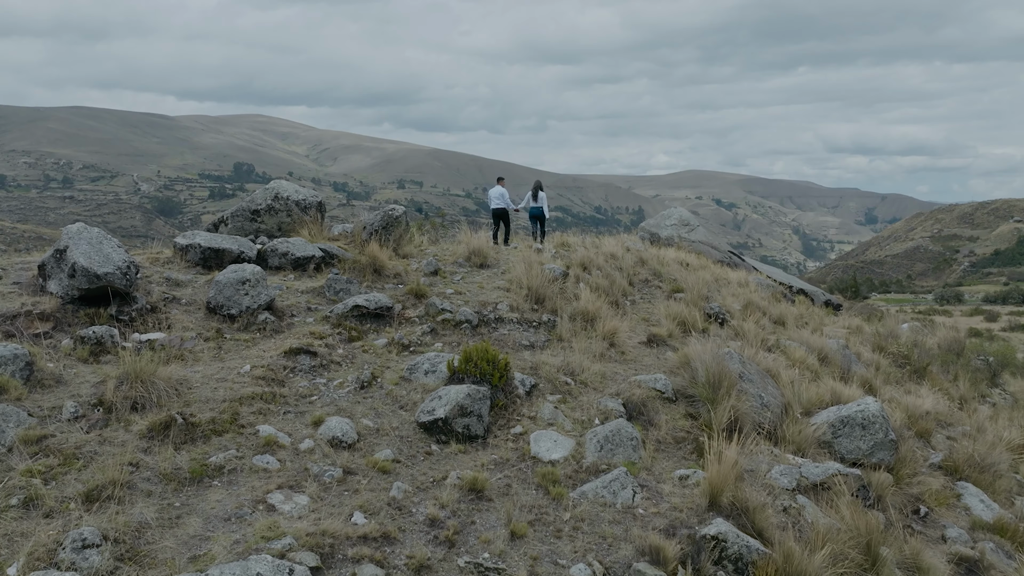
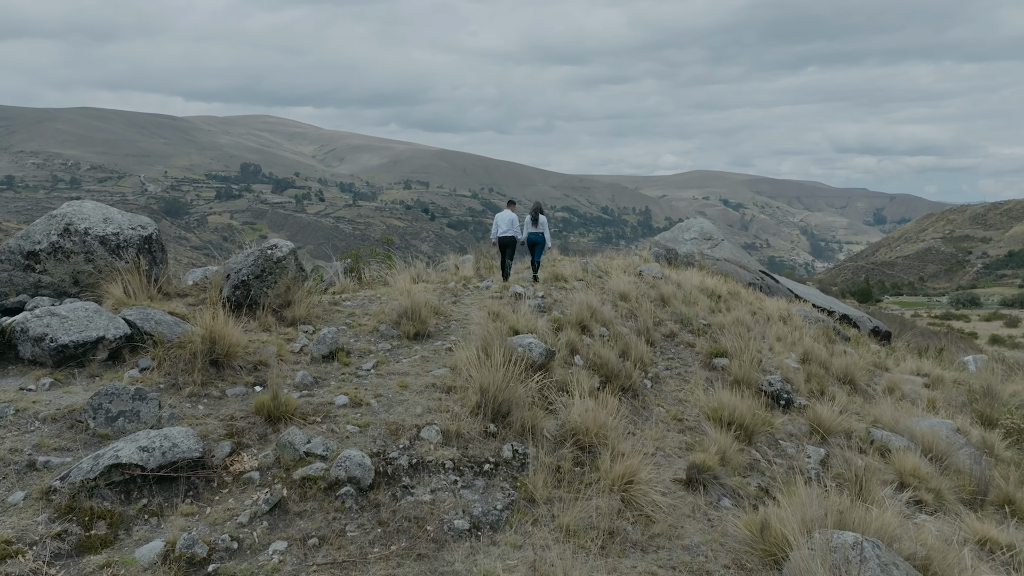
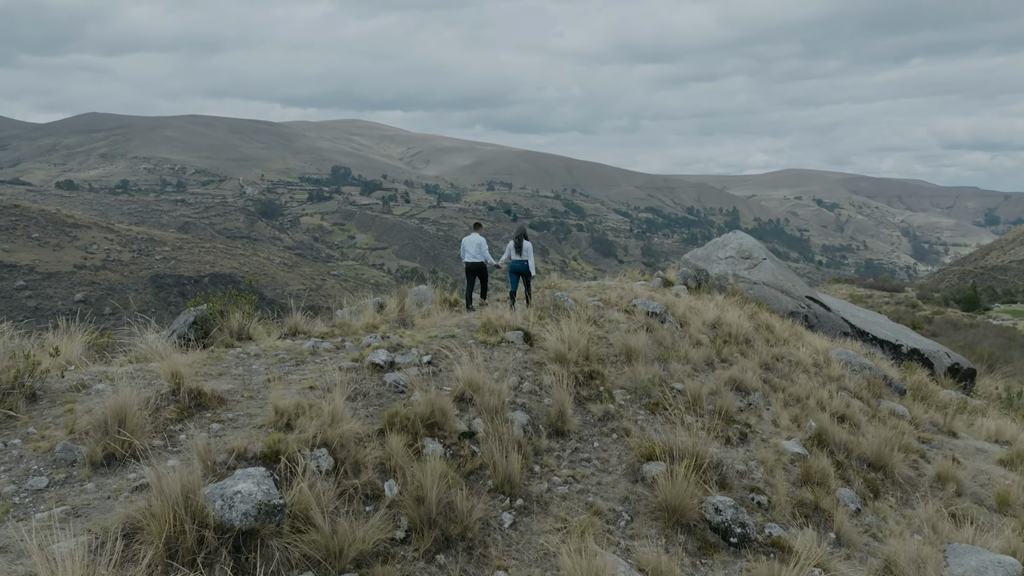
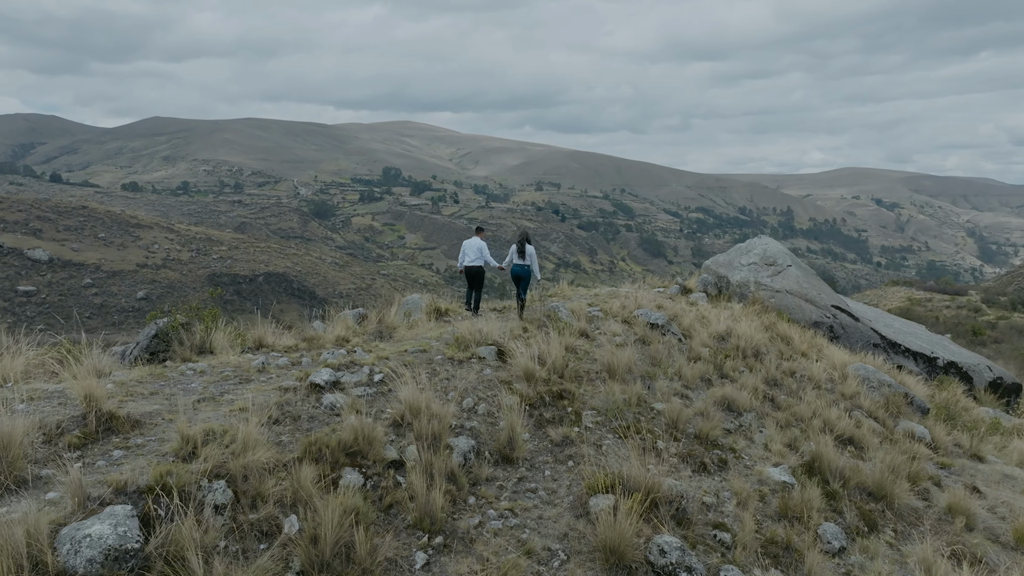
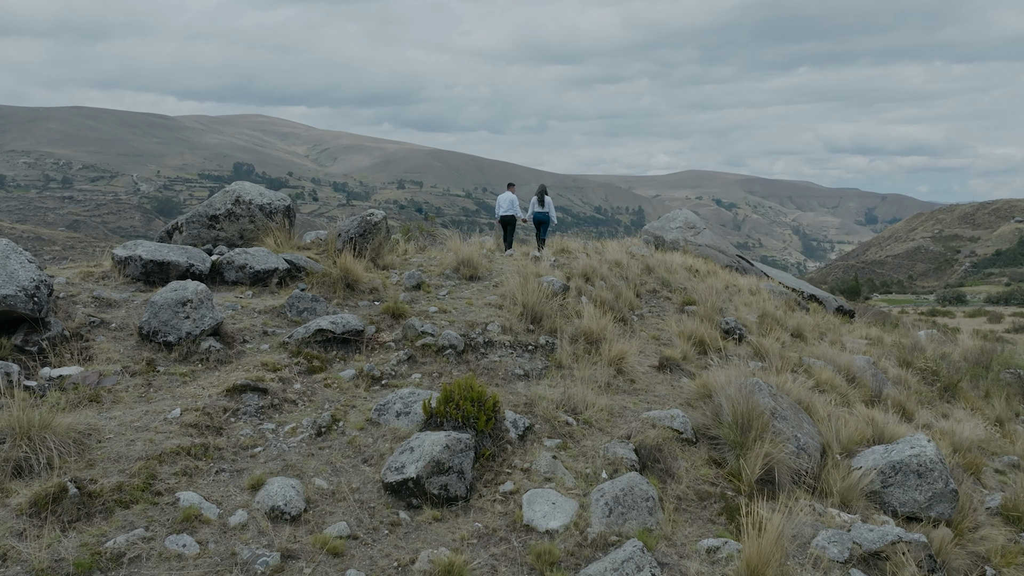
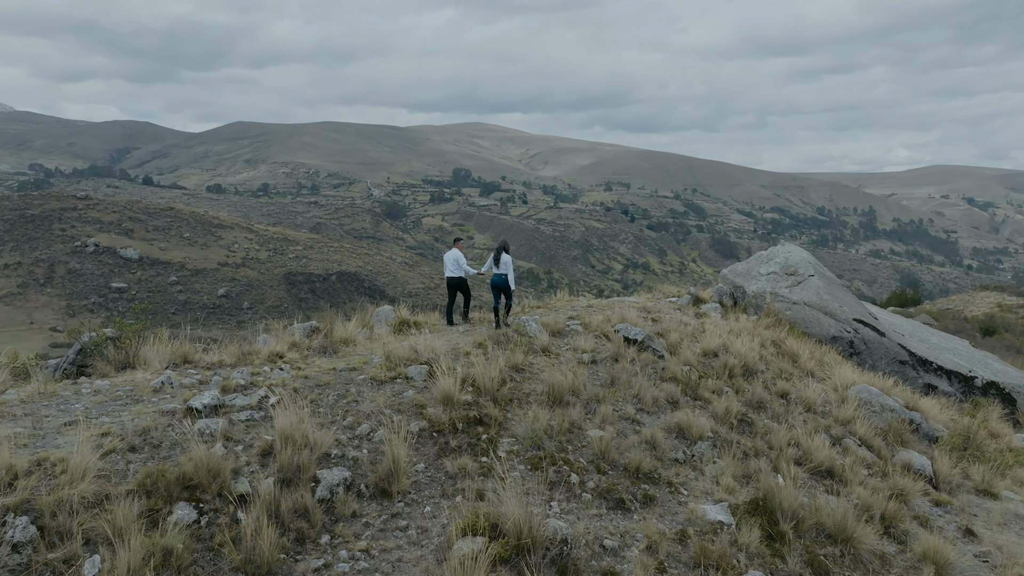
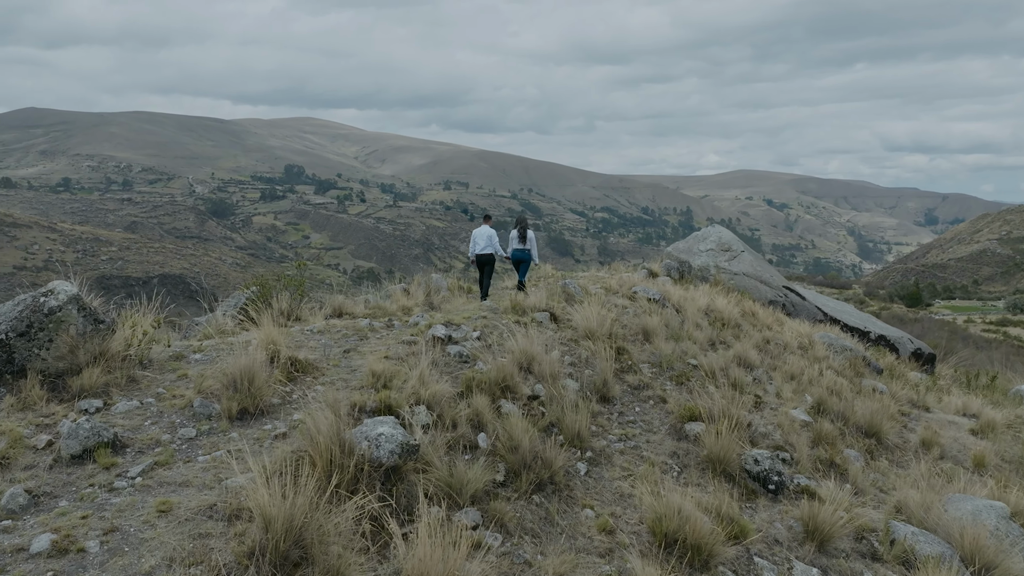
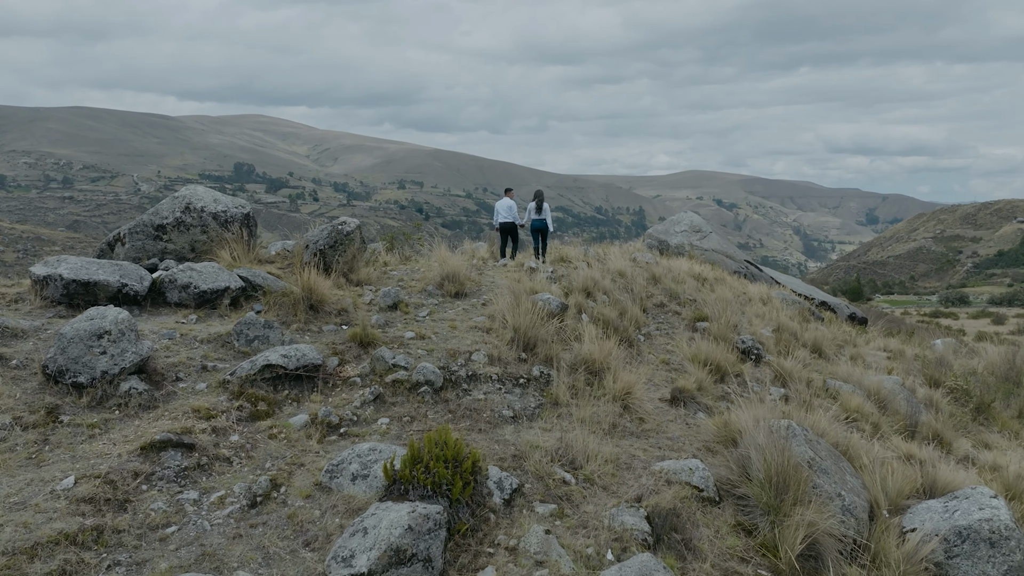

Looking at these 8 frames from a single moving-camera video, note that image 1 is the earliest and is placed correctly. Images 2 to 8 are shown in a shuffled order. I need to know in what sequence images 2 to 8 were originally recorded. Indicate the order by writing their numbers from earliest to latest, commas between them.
5, 8, 2, 7, 3, 4, 6
